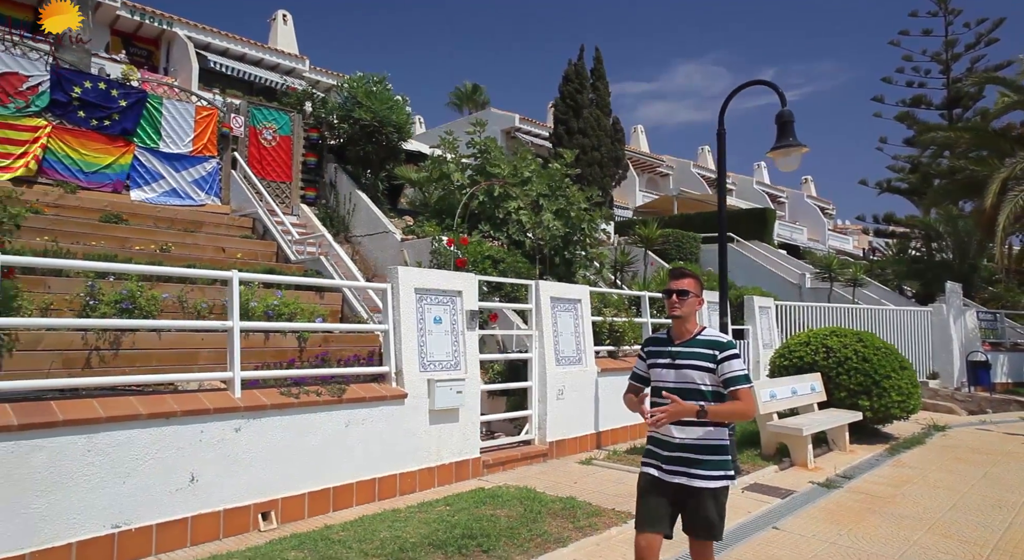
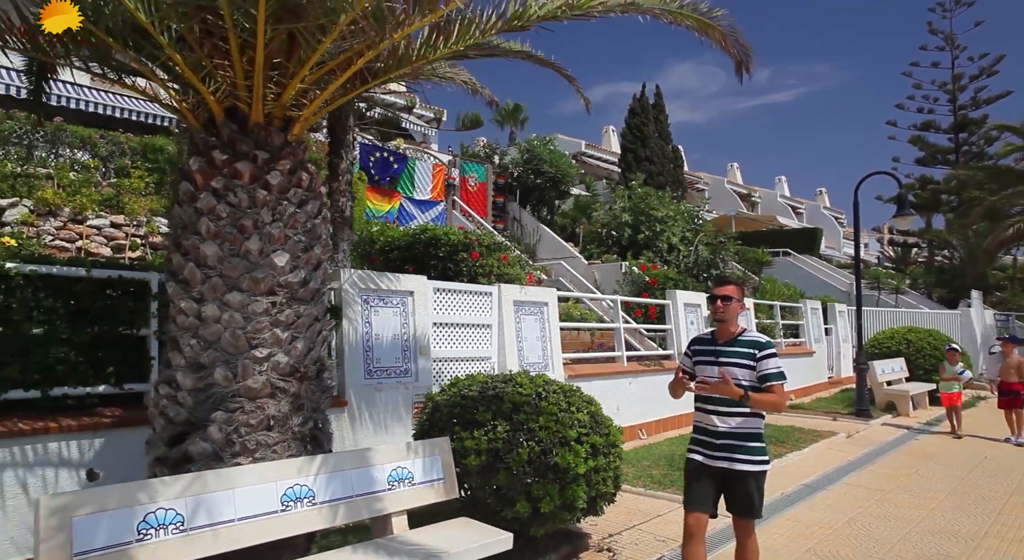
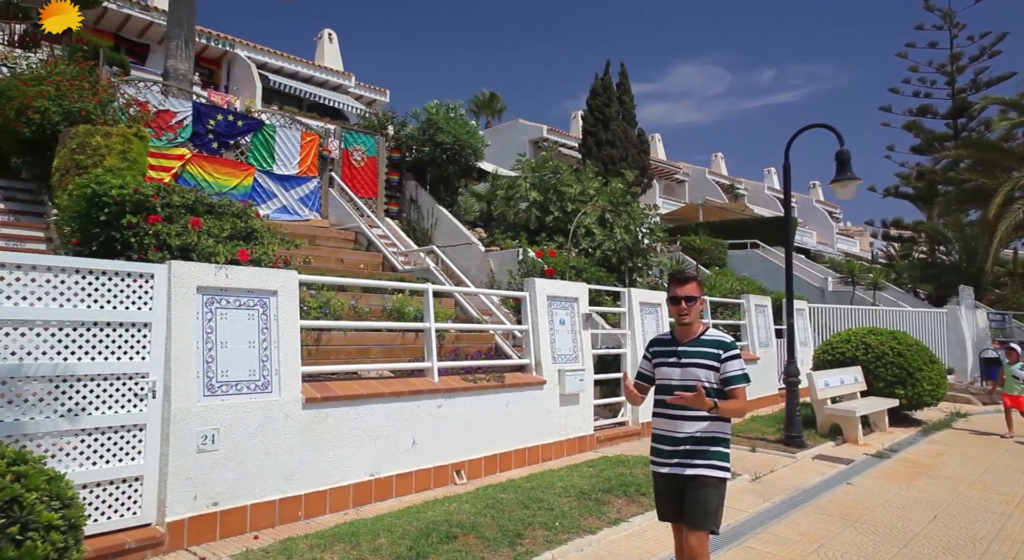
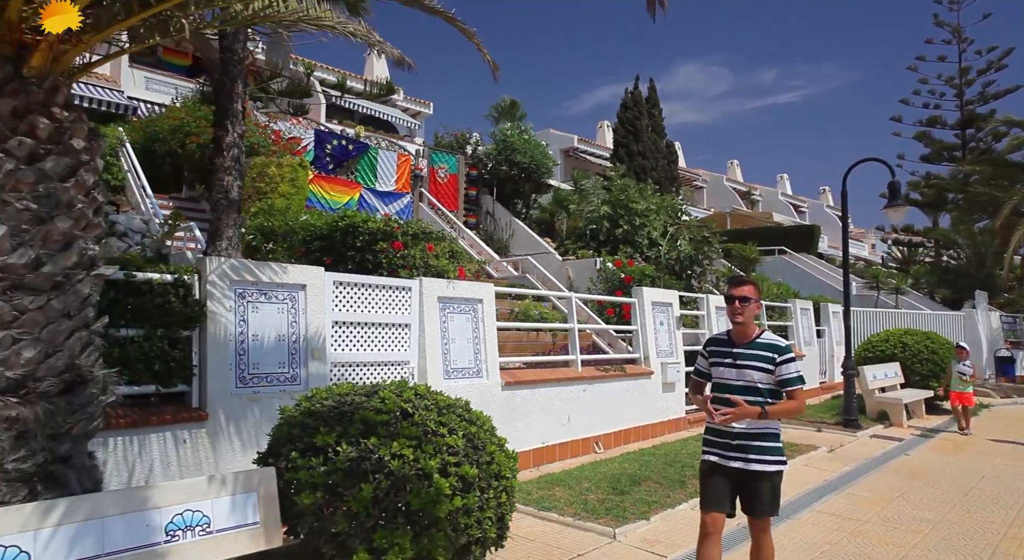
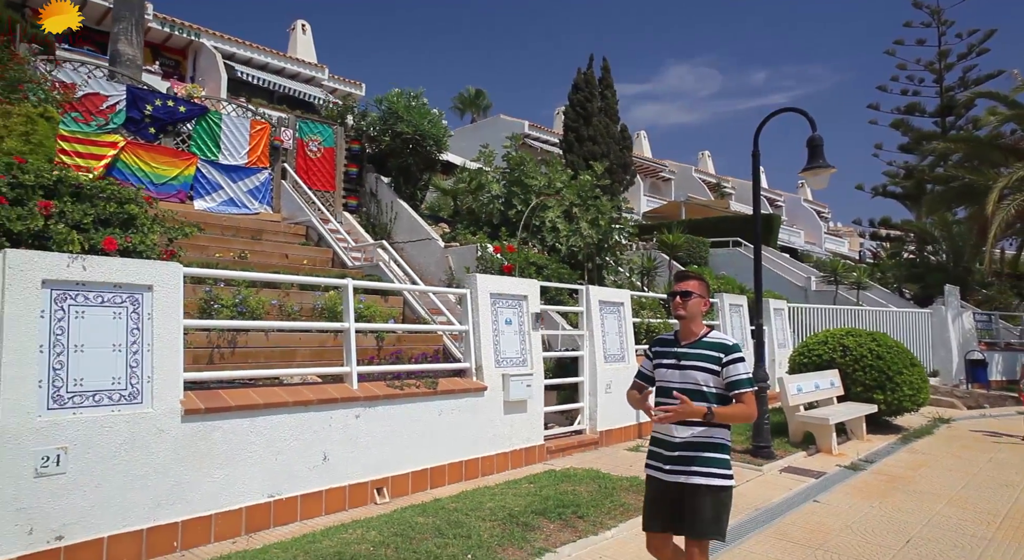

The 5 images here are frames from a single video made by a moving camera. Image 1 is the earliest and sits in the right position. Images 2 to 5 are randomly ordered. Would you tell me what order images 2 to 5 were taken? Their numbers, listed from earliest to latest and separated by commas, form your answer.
5, 3, 4, 2
